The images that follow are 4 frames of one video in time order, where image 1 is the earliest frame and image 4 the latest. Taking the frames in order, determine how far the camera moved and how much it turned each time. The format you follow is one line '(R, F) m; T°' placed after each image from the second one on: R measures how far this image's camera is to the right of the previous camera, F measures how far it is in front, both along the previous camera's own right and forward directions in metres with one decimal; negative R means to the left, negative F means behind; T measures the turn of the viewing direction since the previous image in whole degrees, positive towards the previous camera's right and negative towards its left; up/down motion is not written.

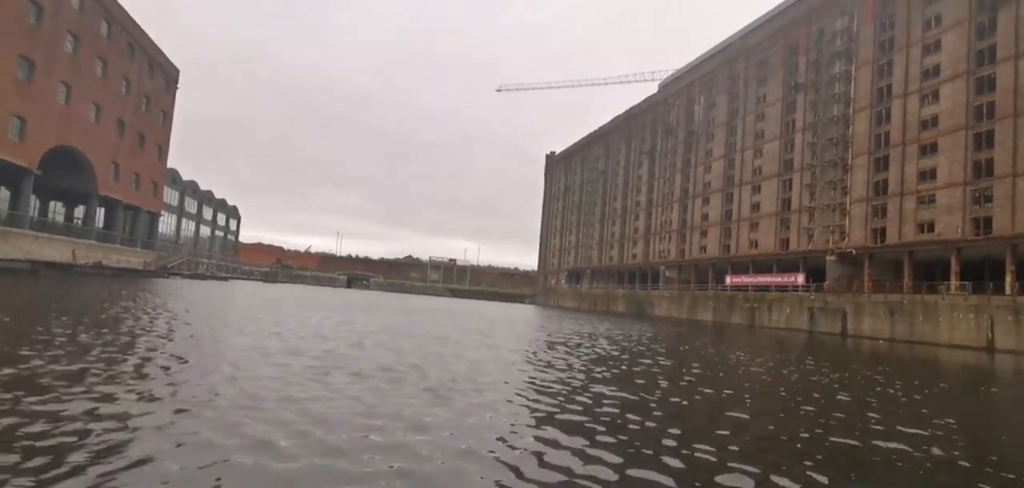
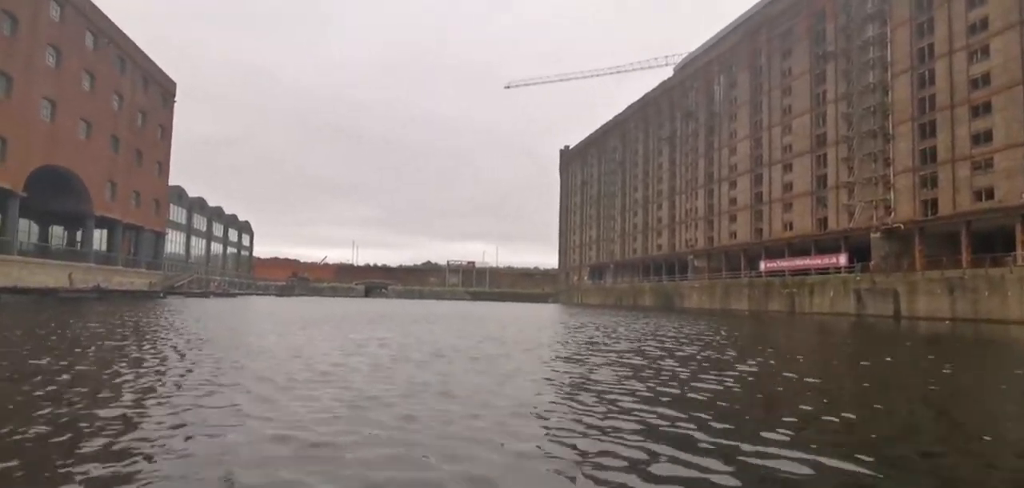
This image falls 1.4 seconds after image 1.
(-0.3, +3.7) m; -2°
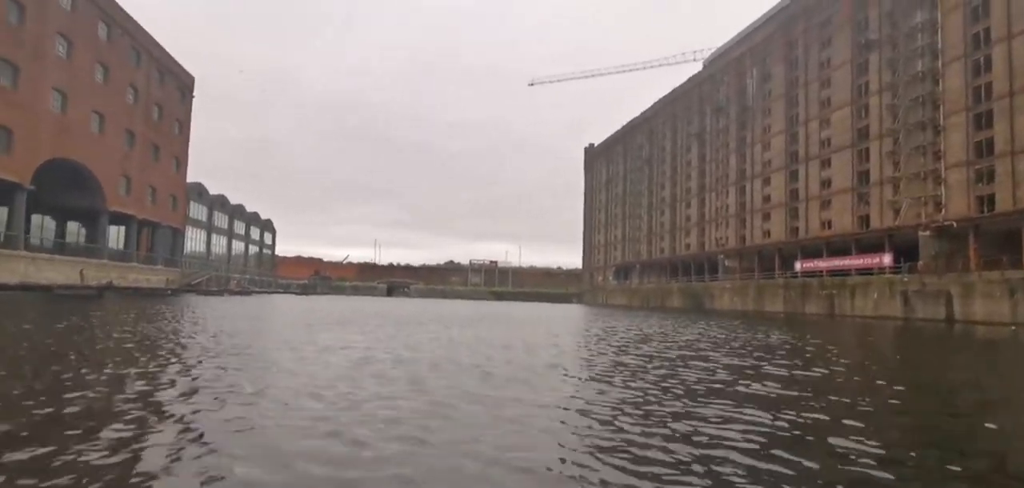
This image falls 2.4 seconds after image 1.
(-0.2, +2.5) m; -2°
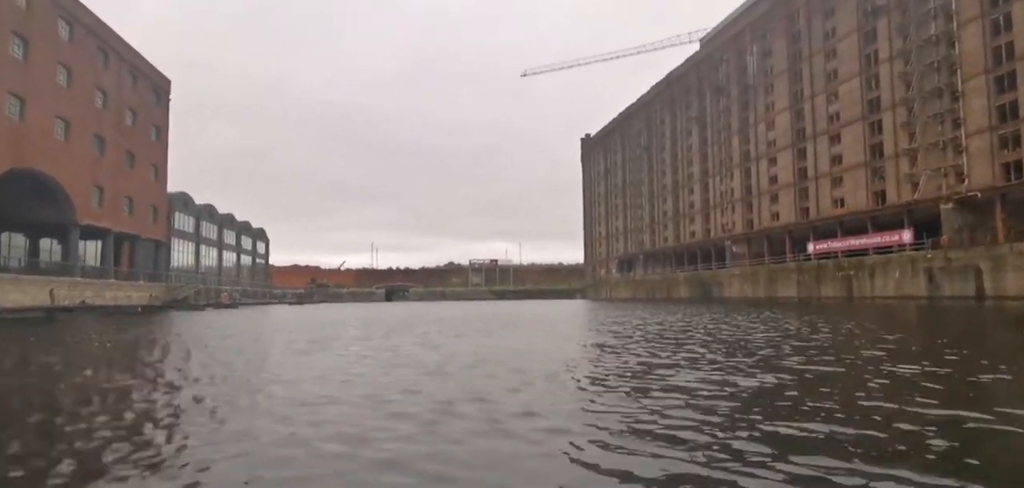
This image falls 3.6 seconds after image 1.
(0.0, +3.1) m; 0°
